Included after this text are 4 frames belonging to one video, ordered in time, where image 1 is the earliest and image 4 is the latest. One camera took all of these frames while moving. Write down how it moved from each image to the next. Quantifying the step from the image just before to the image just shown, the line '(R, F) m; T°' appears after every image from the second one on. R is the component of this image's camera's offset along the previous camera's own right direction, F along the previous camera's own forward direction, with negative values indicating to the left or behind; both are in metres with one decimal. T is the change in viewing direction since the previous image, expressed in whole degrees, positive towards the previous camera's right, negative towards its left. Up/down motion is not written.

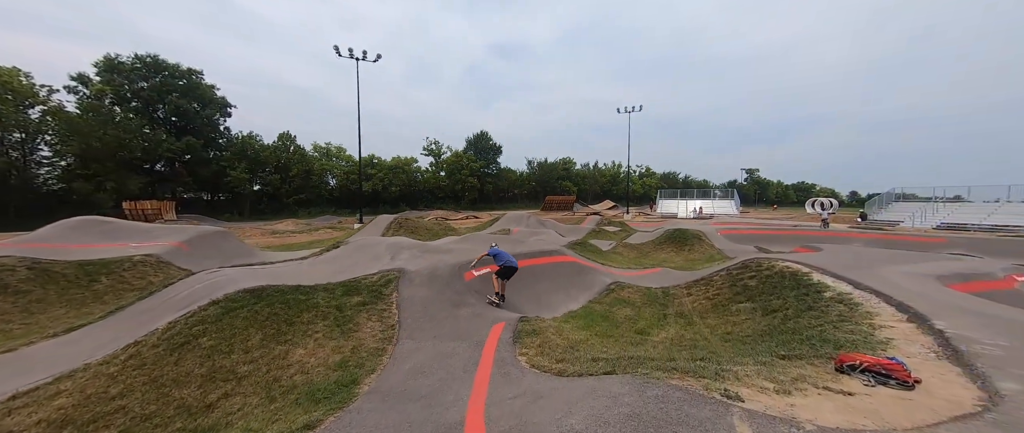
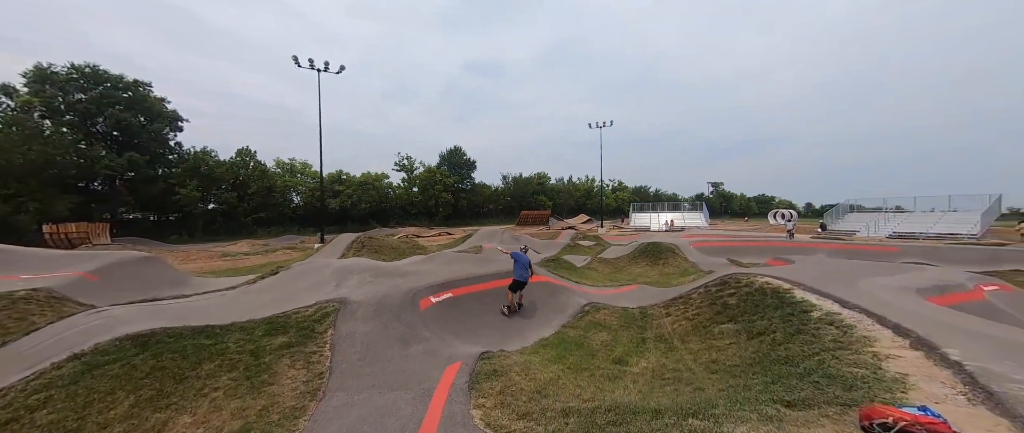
(+0.3, +0.7) m; +4°
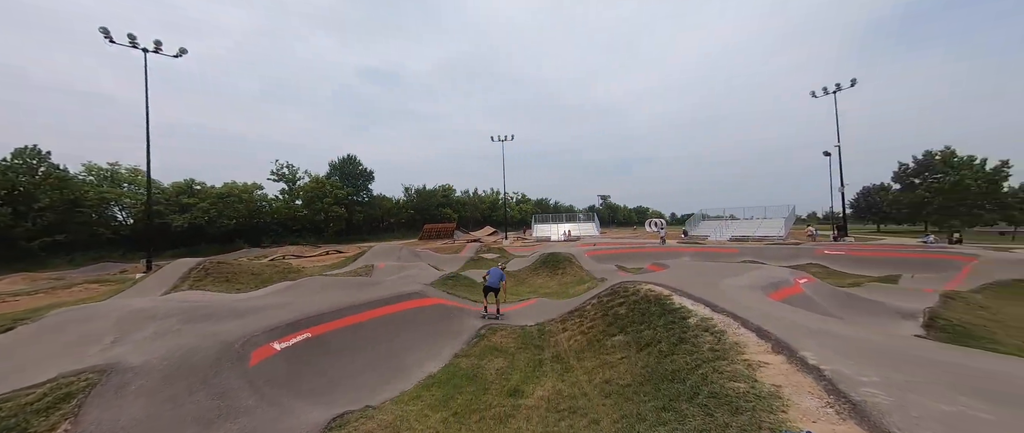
(+0.5, +0.7) m; +16°
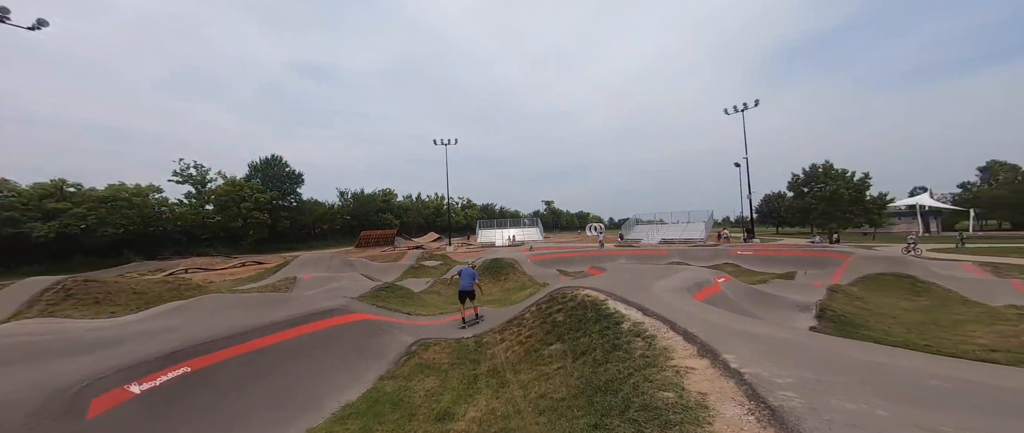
(+0.2, +0.3) m; +9°
